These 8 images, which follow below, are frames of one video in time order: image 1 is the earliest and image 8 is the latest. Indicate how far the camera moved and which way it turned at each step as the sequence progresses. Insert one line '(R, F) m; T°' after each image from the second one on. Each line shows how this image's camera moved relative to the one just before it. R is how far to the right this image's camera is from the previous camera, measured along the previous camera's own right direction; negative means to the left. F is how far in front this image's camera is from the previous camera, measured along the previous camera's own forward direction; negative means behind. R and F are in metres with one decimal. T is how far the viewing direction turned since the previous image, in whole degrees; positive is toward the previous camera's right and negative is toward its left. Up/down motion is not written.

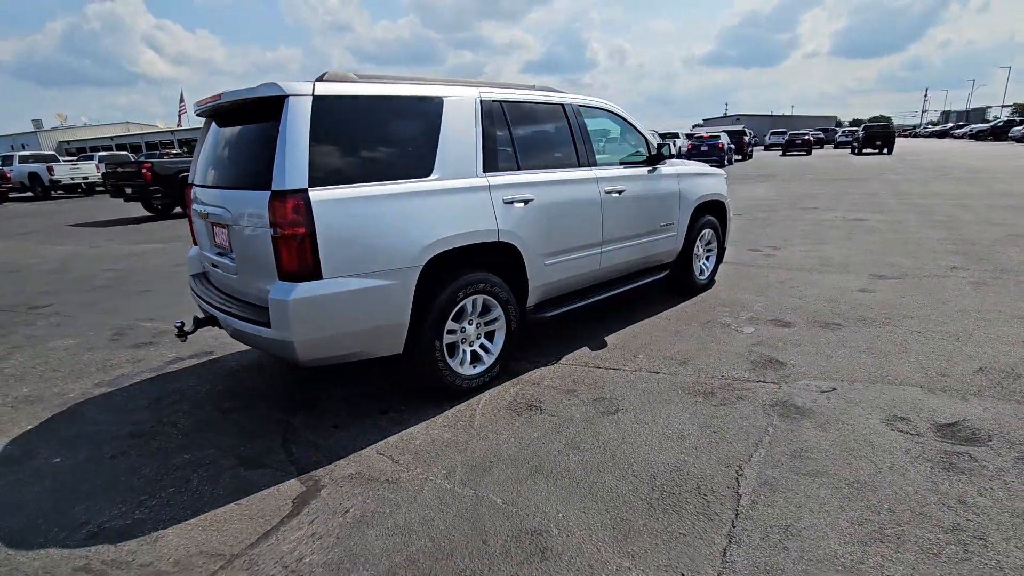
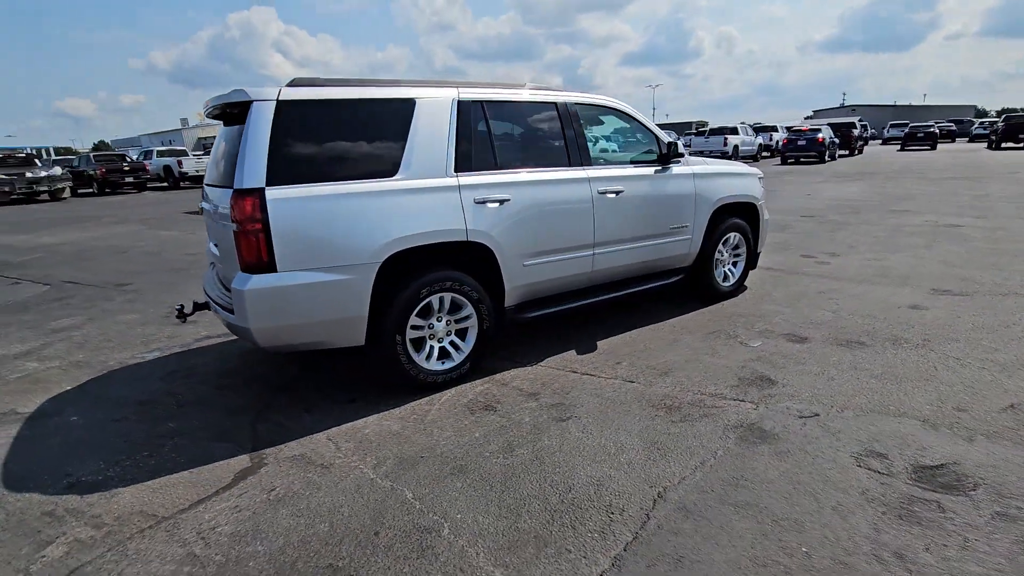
(+0.9, +0.1) m; -10°
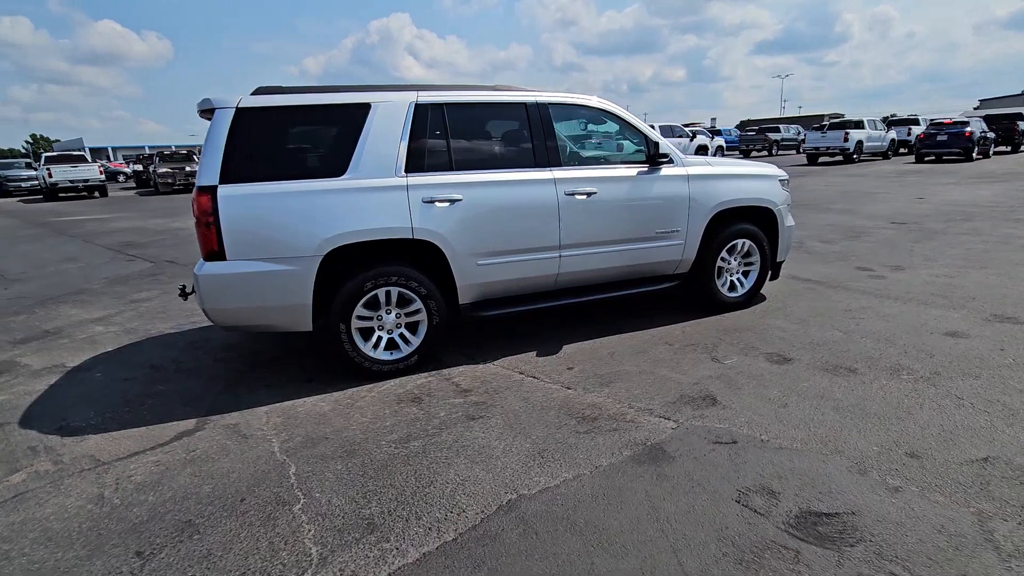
(+1.3, +0.1) m; -12°
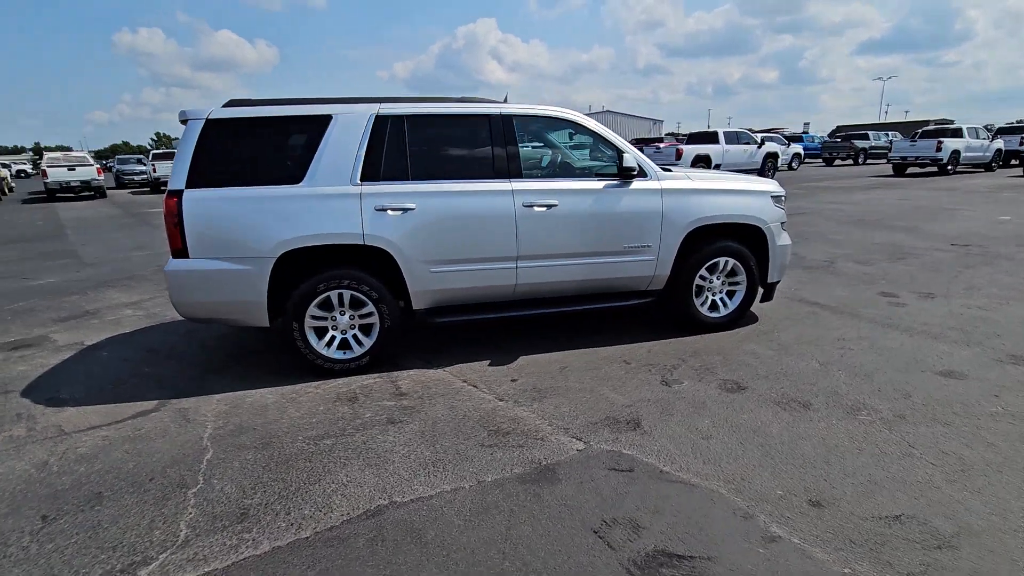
(+1.0, 0.0) m; -8°
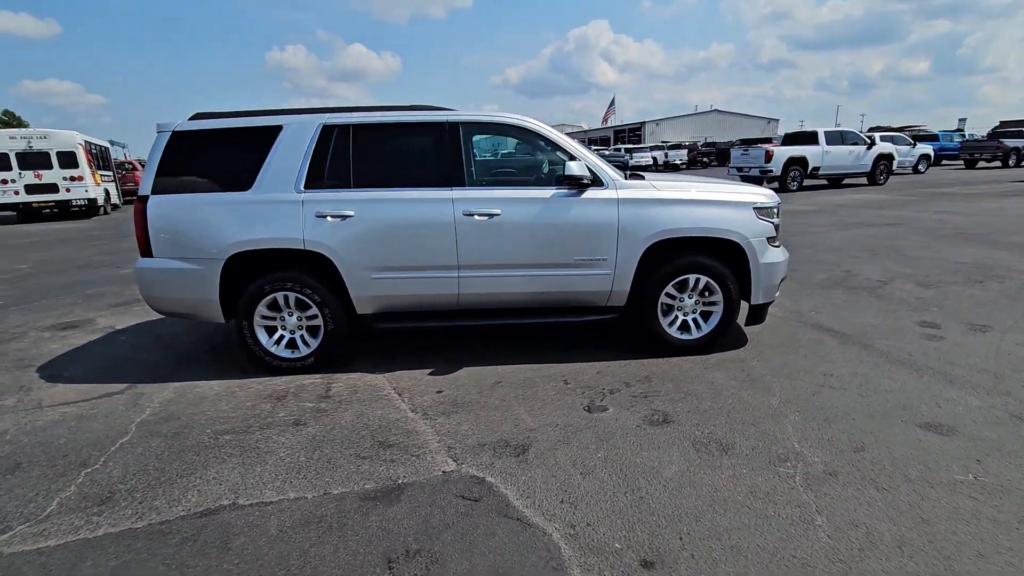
(+1.4, +0.3) m; -11°
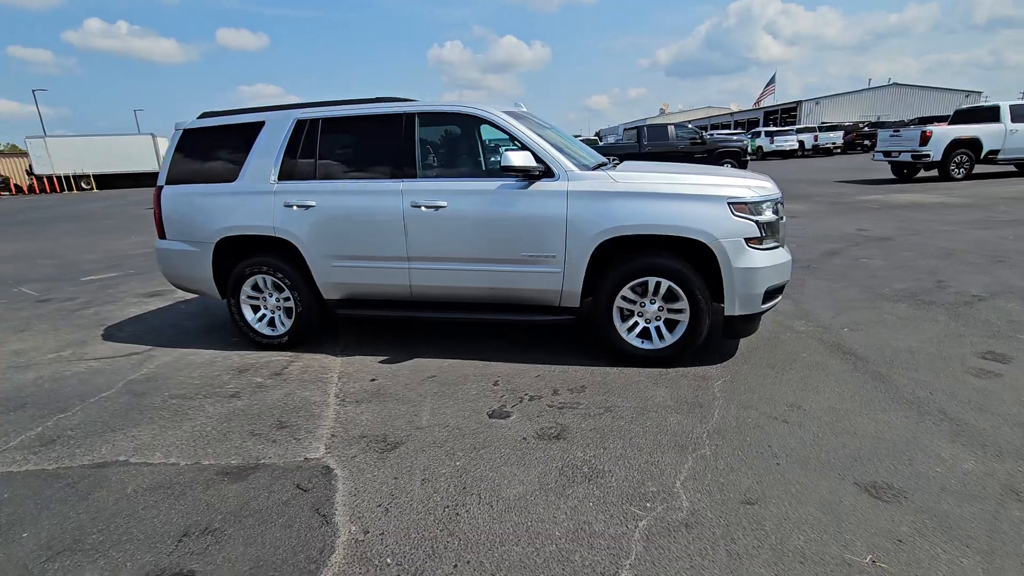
(+1.6, +0.4) m; -15°
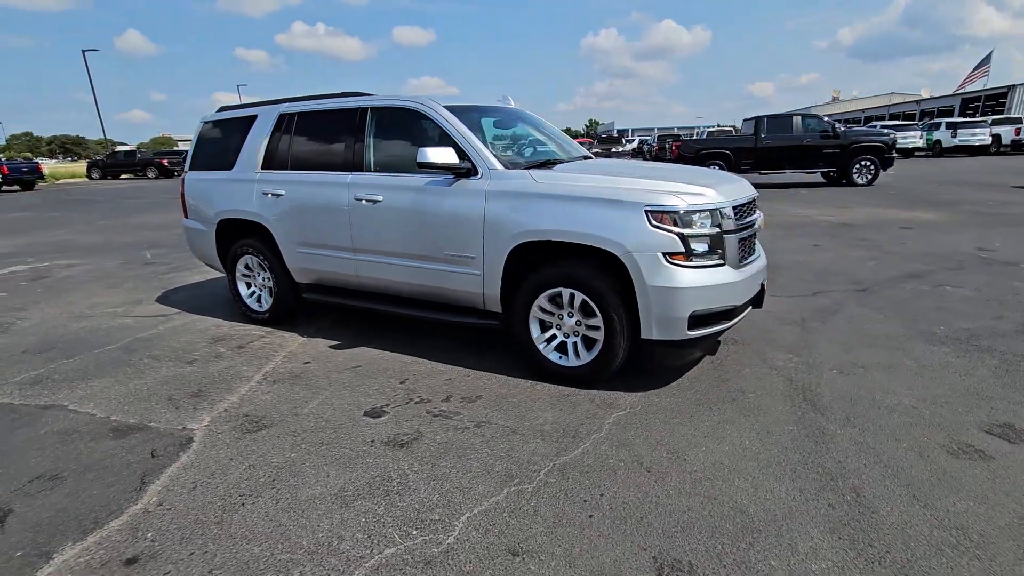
(+1.7, +0.4) m; -15°
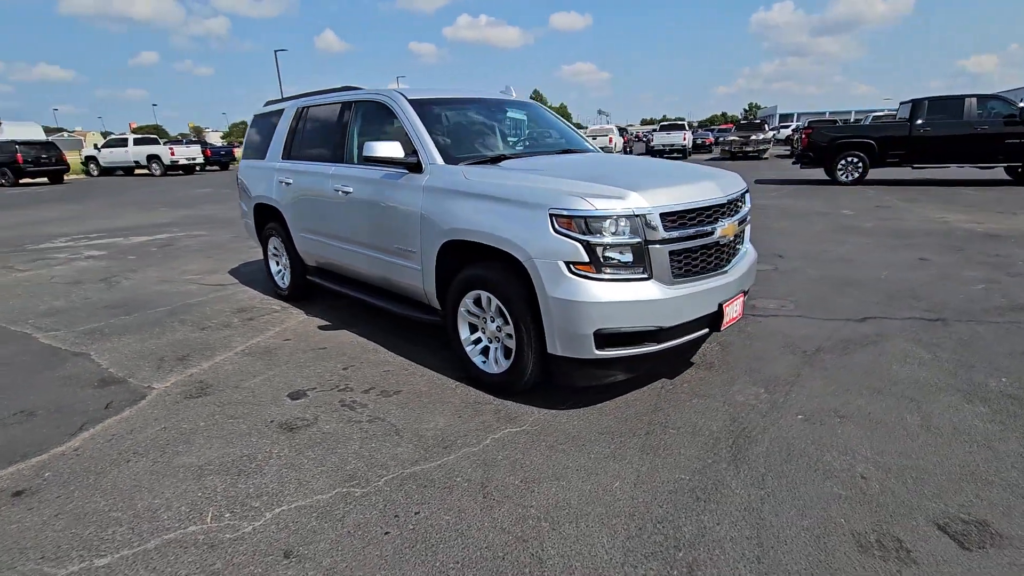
(+1.5, +0.4) m; -15°
